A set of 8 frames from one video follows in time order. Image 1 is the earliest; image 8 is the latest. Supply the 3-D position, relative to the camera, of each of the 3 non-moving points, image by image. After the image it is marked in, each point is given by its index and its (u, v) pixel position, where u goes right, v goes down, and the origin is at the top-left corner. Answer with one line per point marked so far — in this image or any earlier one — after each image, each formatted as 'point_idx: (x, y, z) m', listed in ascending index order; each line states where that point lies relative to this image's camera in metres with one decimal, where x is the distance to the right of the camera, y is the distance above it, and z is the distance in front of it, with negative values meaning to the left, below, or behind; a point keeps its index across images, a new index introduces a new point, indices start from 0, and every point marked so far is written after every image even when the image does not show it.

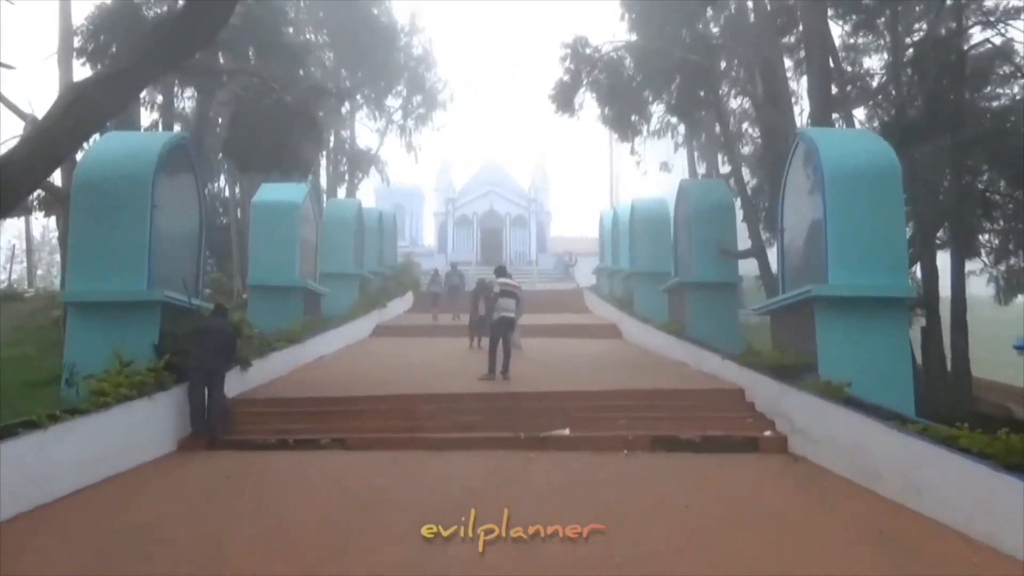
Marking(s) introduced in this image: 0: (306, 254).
0: (-4.1, +0.7, +15.7) m
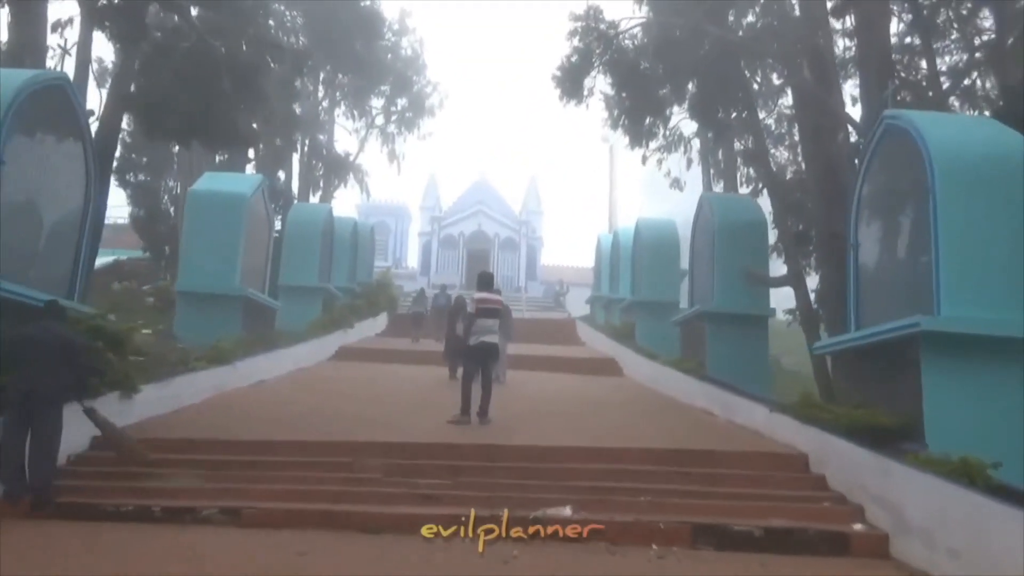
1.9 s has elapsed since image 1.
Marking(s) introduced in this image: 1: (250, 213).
0: (-4.4, +0.5, +13.1) m
1: (-4.3, +1.2, +12.6) m
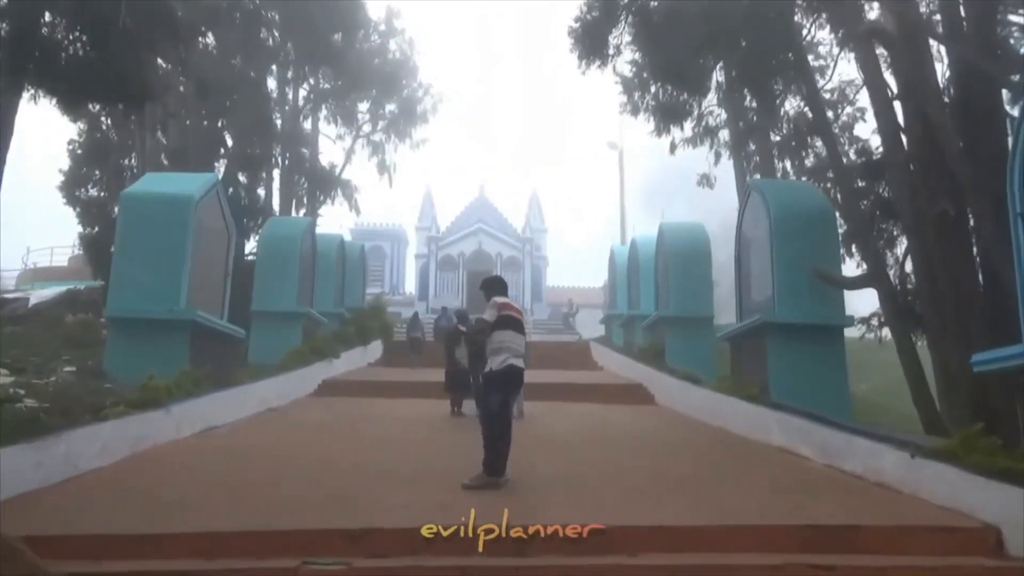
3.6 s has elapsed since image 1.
0: (-4.2, +0.2, +10.8) m
1: (-4.2, +0.9, +10.2) m
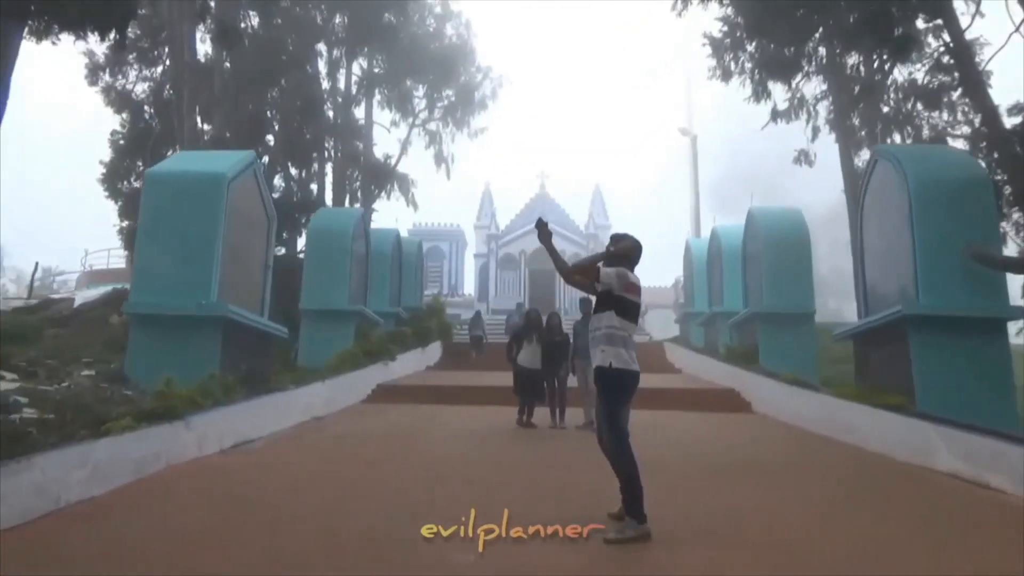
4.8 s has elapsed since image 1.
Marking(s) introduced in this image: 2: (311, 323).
0: (-3.2, +0.2, +9.5) m
1: (-3.2, +1.0, +8.9) m
2: (-3.7, -0.6, +14.3) m
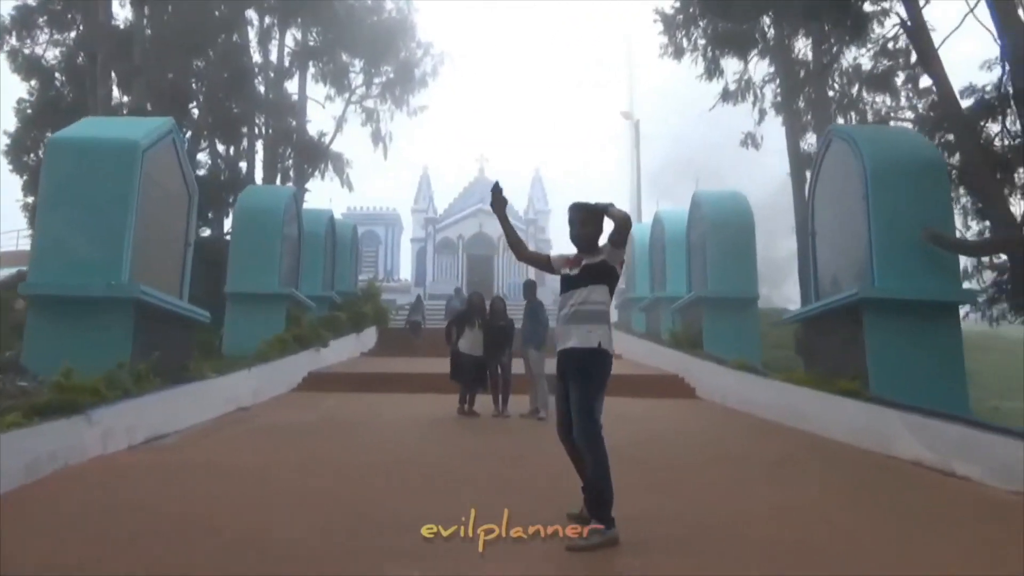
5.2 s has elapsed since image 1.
0: (-3.9, +0.5, +8.7) m
1: (-3.8, +1.2, +8.1) m
2: (-4.8, -0.3, +13.4) m
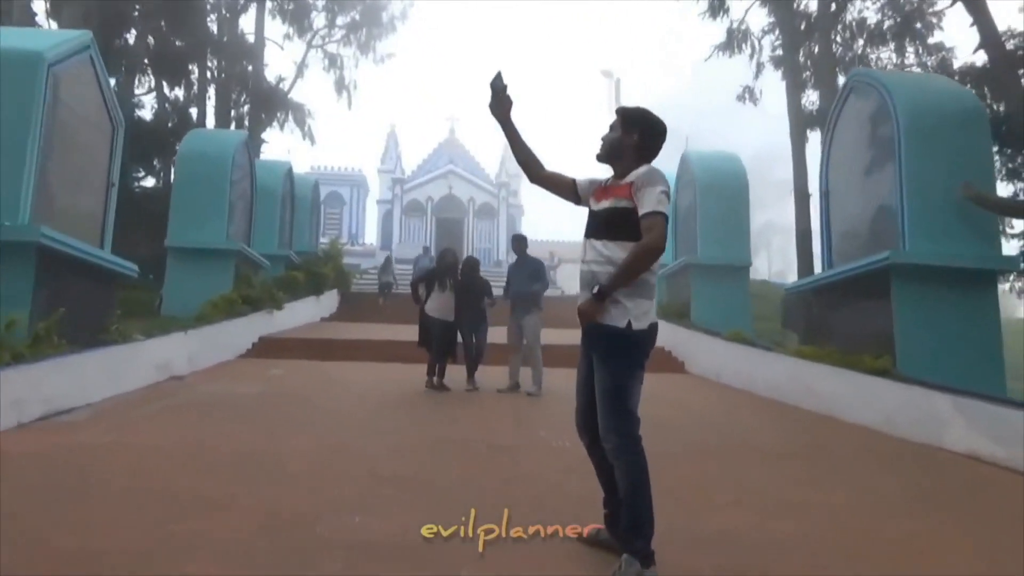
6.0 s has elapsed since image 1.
0: (-4.1, +1.0, +7.3) m
1: (-4.0, +1.7, +6.7) m
2: (-5.2, +0.4, +12.1) m
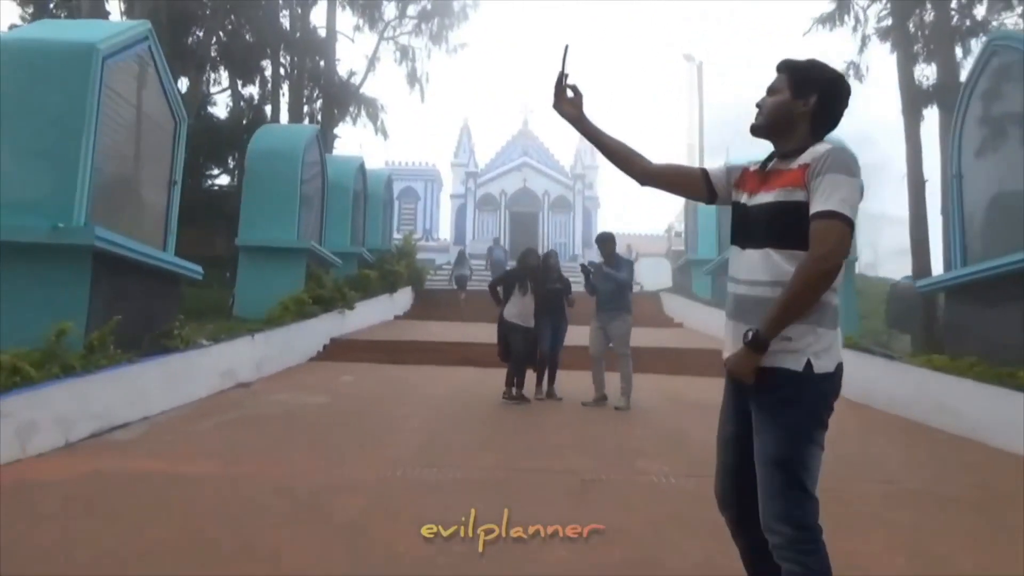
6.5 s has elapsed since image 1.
0: (-3.3, +0.9, +7.0) m
1: (-3.3, +1.7, +6.4) m
2: (-4.0, +0.4, +11.8) m
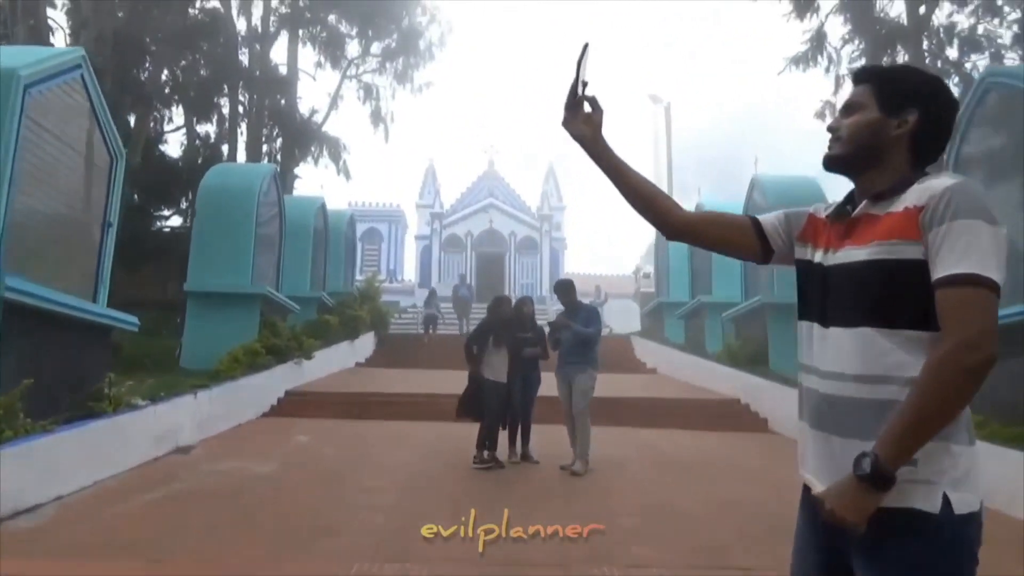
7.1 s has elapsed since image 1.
0: (-3.6, +0.5, +6.3) m
1: (-3.5, +1.2, +5.7) m
2: (-4.4, -0.3, +11.0) m
